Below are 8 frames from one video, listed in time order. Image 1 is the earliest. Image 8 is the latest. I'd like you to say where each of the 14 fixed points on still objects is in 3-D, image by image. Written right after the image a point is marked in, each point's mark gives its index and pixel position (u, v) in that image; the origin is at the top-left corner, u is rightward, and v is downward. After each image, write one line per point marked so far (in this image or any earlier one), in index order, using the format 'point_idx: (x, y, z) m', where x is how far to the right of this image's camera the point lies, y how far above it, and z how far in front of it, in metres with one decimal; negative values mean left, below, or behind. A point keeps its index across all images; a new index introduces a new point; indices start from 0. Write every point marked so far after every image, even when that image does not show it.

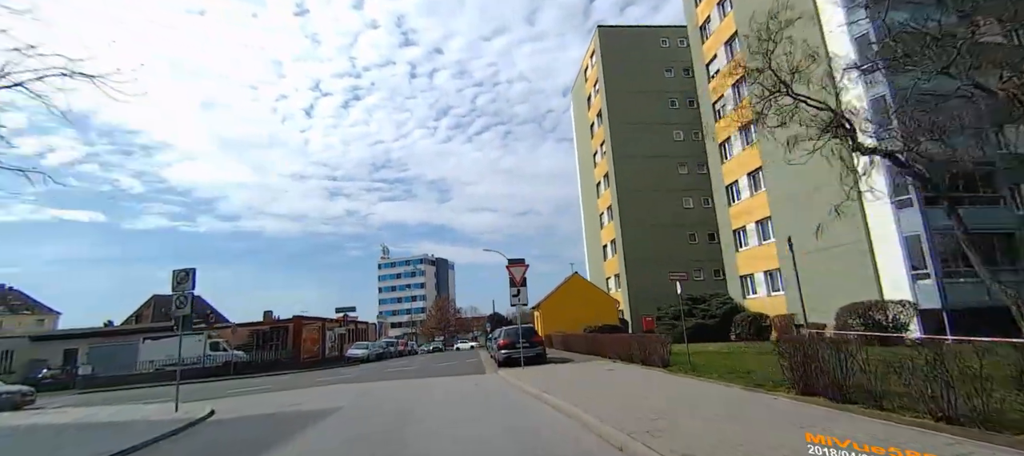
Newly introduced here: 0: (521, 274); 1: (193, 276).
0: (+0.3, -1.6, +17.0) m
1: (-8.8, -1.3, +13.2) m
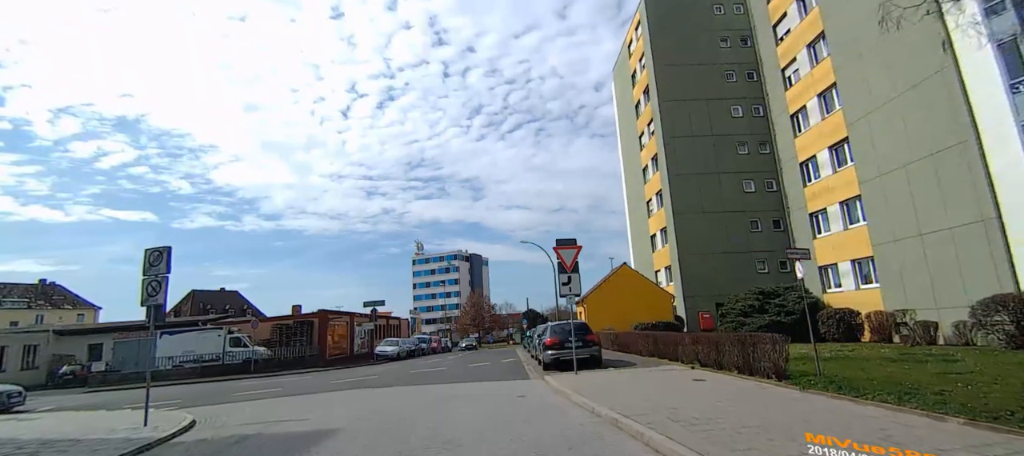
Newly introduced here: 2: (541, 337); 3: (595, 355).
0: (+1.7, -0.9, +13.8) m
1: (-7.6, -0.6, +10.7) m
2: (+1.0, -3.9, +17.4) m
3: (+2.5, -3.8, +14.4) m
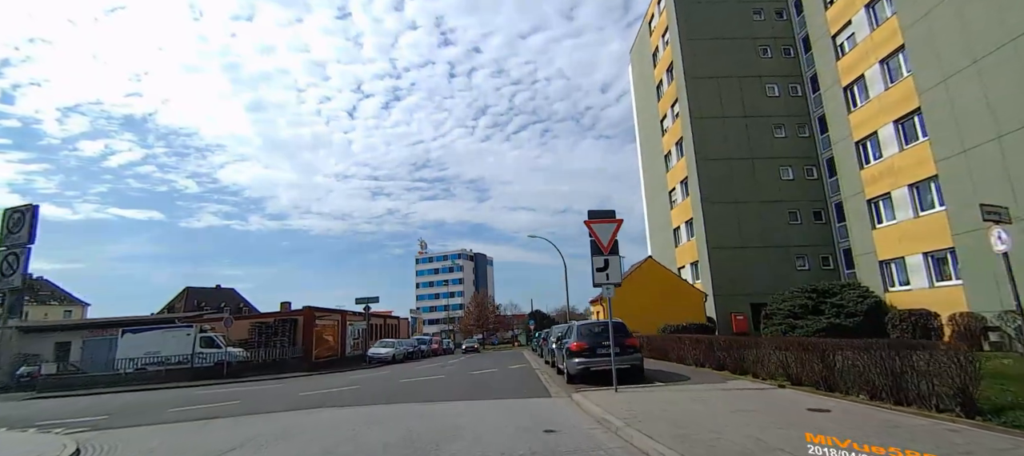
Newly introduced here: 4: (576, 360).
0: (+2.1, -0.2, +10.3) m
1: (-7.3, +0.1, +7.3) m
2: (+1.4, -3.2, +13.9) m
3: (+2.9, -3.1, +10.9) m
4: (+1.5, -3.0, +11.1) m
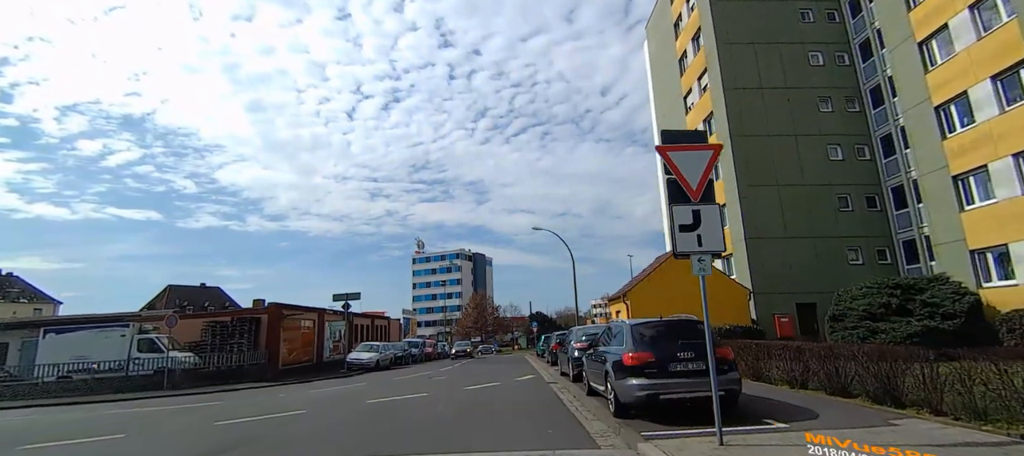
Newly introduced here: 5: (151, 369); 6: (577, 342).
0: (+2.4, +0.7, +6.1) m
1: (-7.0, +1.1, +3.1) m
2: (+1.7, -2.4, +9.7) m
3: (+3.1, -2.3, +6.7) m
4: (+1.8, -2.2, +6.9) m
5: (-14.7, -5.7, +19.6) m
6: (+1.7, -3.1, +13.1) m
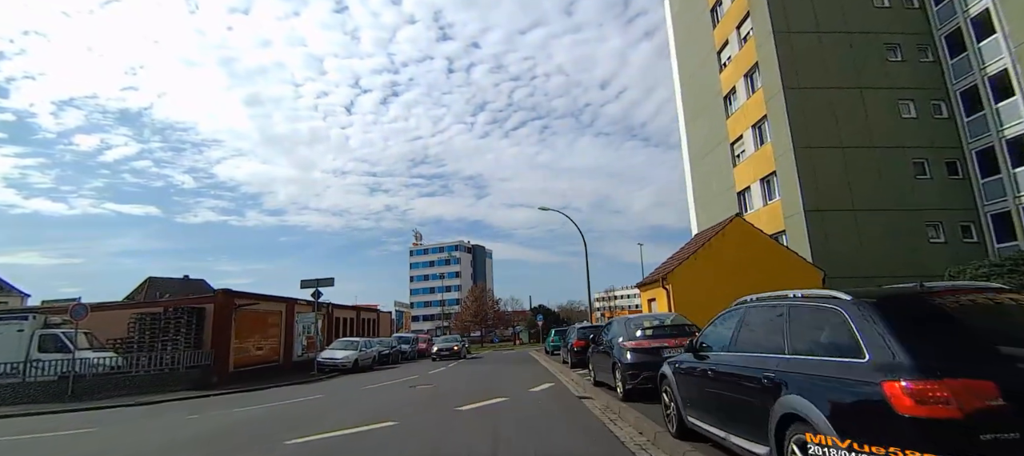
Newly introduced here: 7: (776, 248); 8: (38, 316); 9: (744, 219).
0: (+2.7, +1.7, +1.6) m
1: (-6.7, +2.1, -1.4) m
2: (+2.0, -1.3, +5.3) m
3: (+3.5, -1.3, +2.3) m
4: (+2.1, -1.2, +2.4) m
5: (-14.4, -4.6, +15.1) m
6: (+2.0, -2.0, +8.7) m
7: (+8.8, -0.5, +16.2) m
8: (-16.0, -3.0, +16.2) m
9: (+7.9, +0.3, +16.4) m
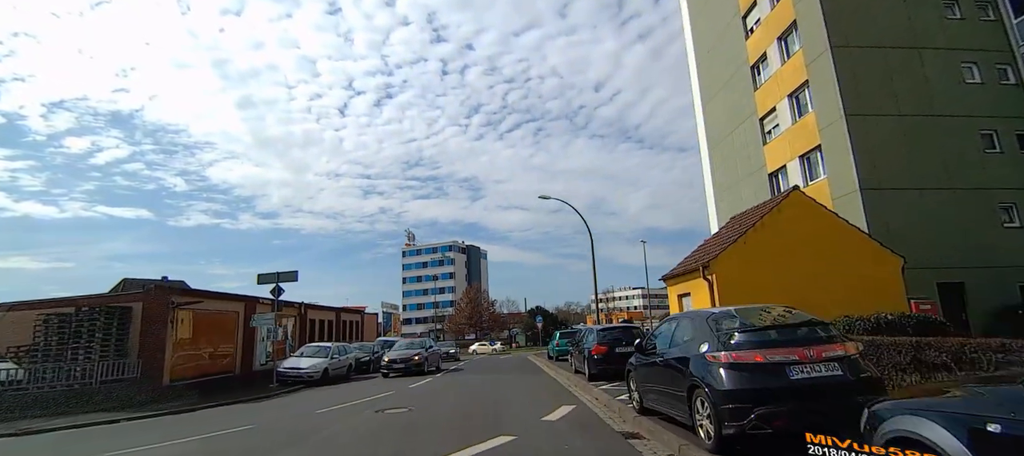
0: (+2.9, +2.4, -1.6) m
1: (-6.4, +2.8, -4.8) m
2: (+2.2, -0.6, +2.0) m
3: (+3.7, -0.5, -1.0) m
4: (+2.3, -0.4, -0.9) m
5: (-14.3, -4.0, +11.7) m
6: (+2.2, -1.3, +5.4) m
7: (+8.8, +0.1, +13.0) m
8: (-16.0, -2.4, +12.7) m
9: (+8.0, +1.0, +13.1) m
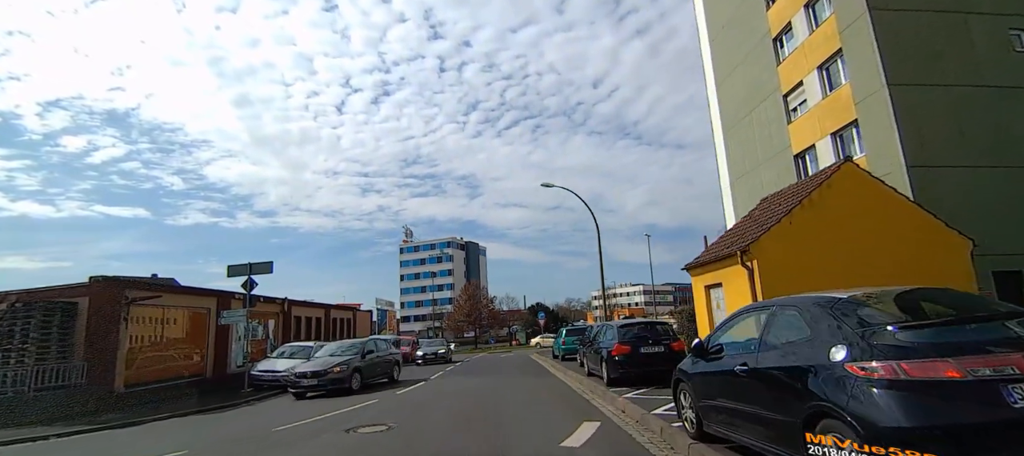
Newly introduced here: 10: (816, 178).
0: (+3.0, +2.8, -3.5) m
1: (-6.3, +3.1, -6.7) m
2: (+2.3, -0.2, +0.1) m
3: (+3.8, -0.1, -2.9) m
4: (+2.4, 0.0, -2.8) m
5: (-14.2, -3.6, +9.7) m
6: (+2.3, -0.9, +3.5) m
7: (+8.9, +0.6, +11.2) m
8: (-15.9, -2.0, +10.8) m
9: (+8.0, +1.5, +11.3) m
10: (+7.2, +1.2, +11.4) m
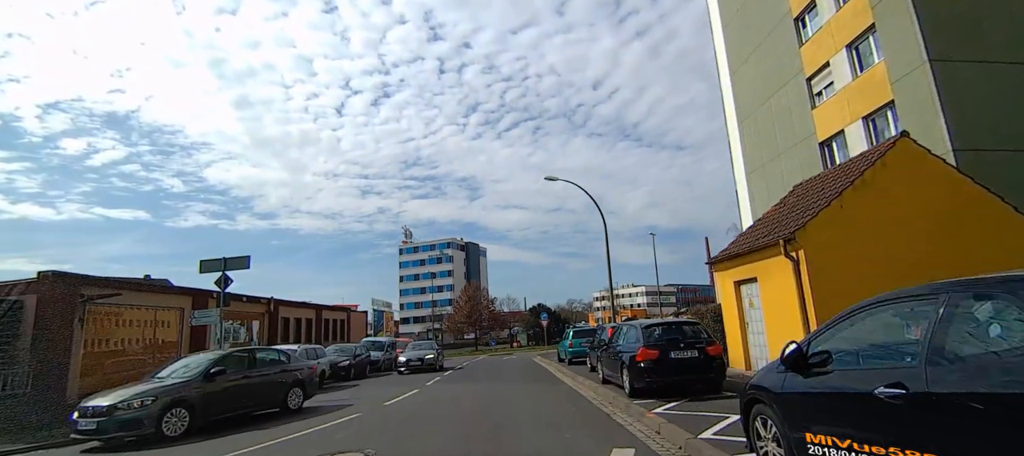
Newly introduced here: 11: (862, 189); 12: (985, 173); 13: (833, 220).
0: (+3.1, +3.2, -5.0) m
1: (-6.2, +3.4, -8.2) m
2: (+2.4, +0.1, -1.4) m
3: (+3.9, +0.2, -4.4) m
4: (+2.5, +0.3, -4.2) m
5: (-14.1, -3.3, +8.3) m
6: (+2.4, -0.6, +2.0) m
7: (+9.0, +0.9, +9.7) m
8: (-15.8, -1.7, +9.3) m
9: (+8.1, +1.8, +9.8) m
10: (+7.3, +1.5, +9.9) m
11: (+6.9, +0.7, +9.4) m
12: (+13.6, +1.6, +13.8) m
13: (+6.2, +0.1, +9.3) m
